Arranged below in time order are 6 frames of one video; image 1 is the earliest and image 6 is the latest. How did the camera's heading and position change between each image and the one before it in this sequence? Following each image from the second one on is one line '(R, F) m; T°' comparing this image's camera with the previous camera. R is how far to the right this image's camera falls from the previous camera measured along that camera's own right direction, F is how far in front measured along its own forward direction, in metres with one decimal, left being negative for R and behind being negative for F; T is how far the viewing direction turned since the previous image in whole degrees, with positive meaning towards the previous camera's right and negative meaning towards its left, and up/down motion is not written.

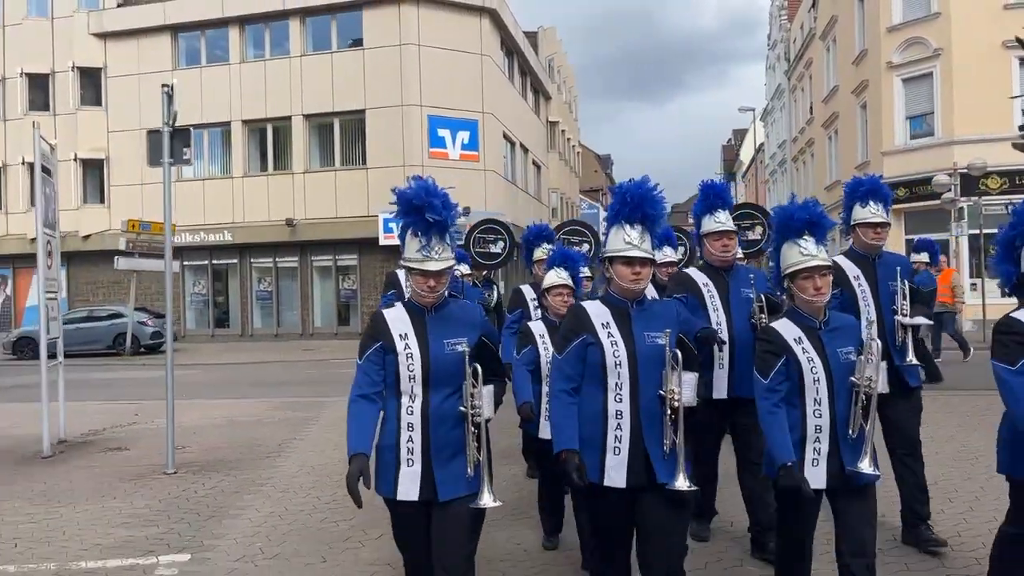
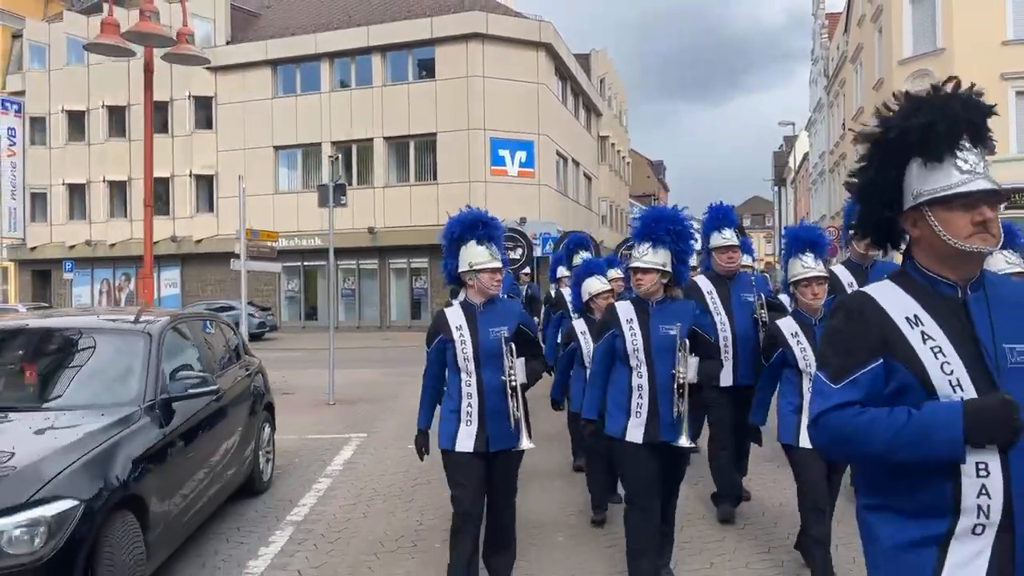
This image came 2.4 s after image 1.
(+0.2, -3.5) m; -4°
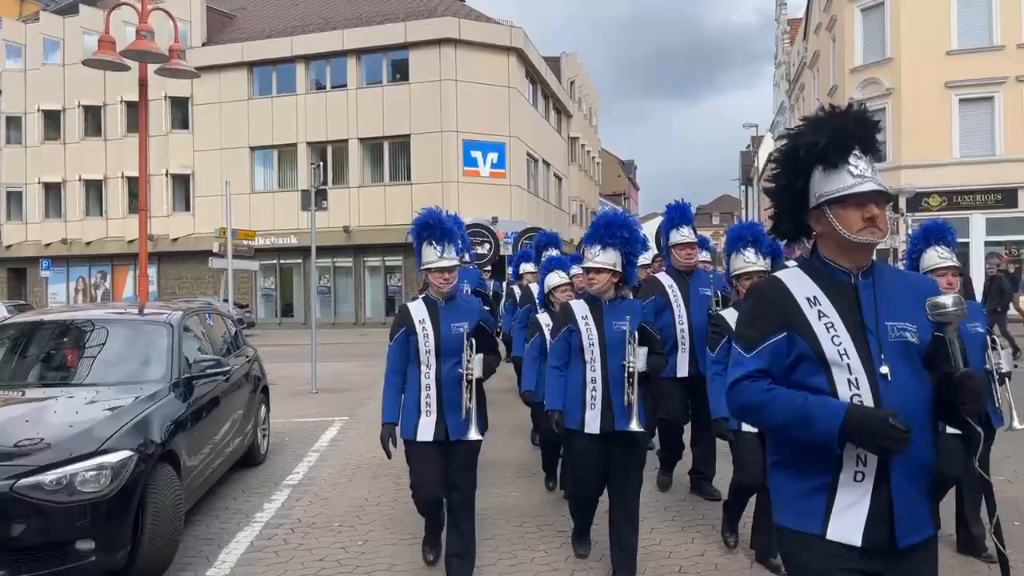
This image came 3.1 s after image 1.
(+0.1, -0.9) m; +2°
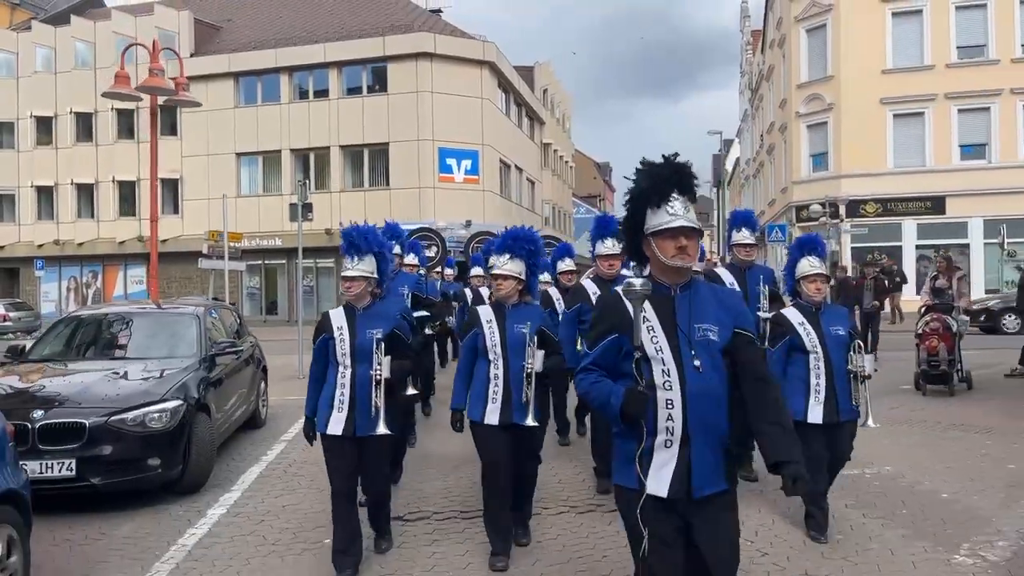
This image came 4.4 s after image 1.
(+0.4, -1.9) m; +1°
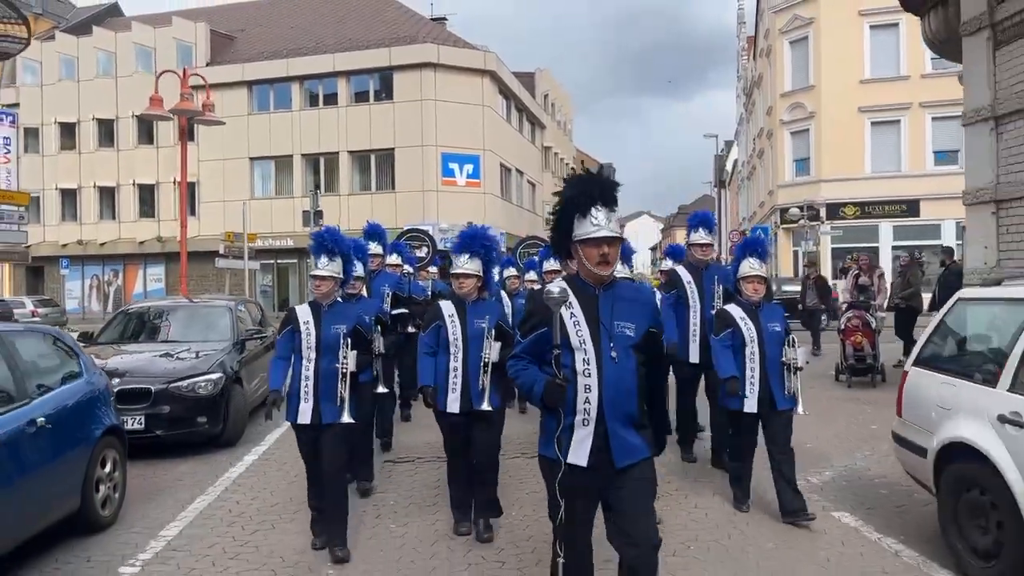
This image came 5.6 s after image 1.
(+0.4, -1.6) m; -1°
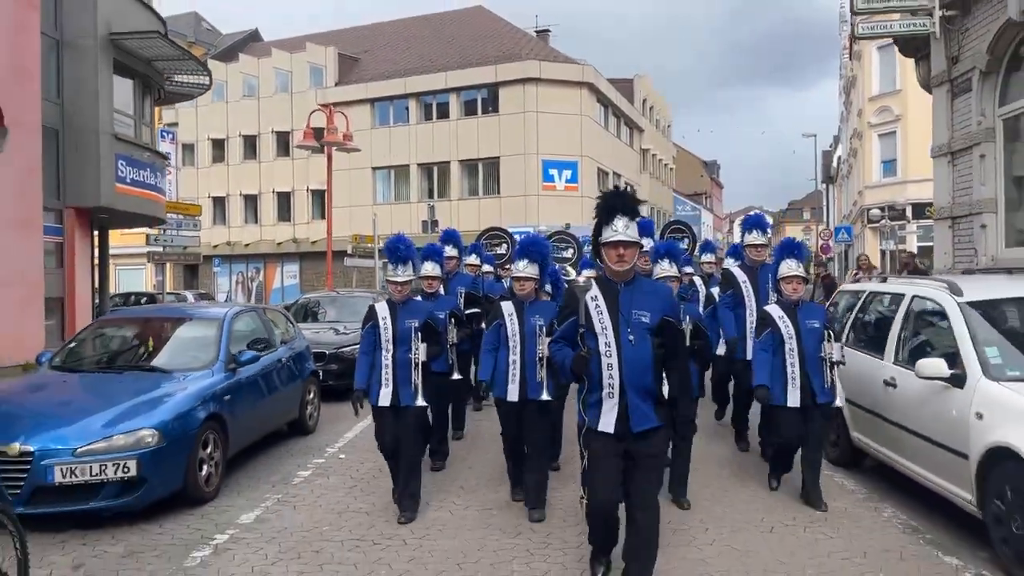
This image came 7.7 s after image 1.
(+0.6, -2.7) m; -8°
